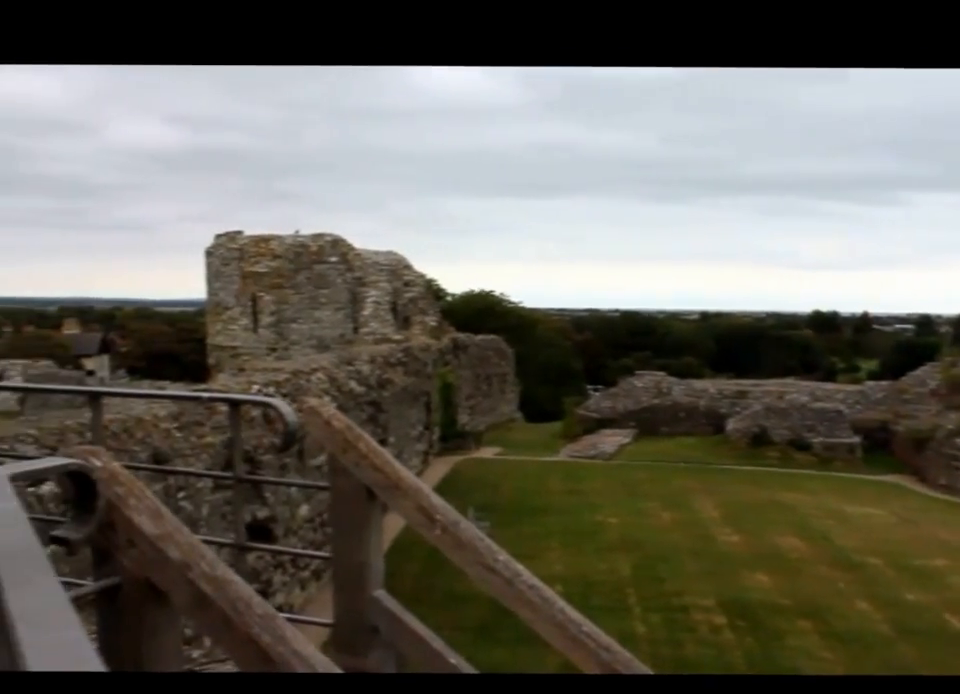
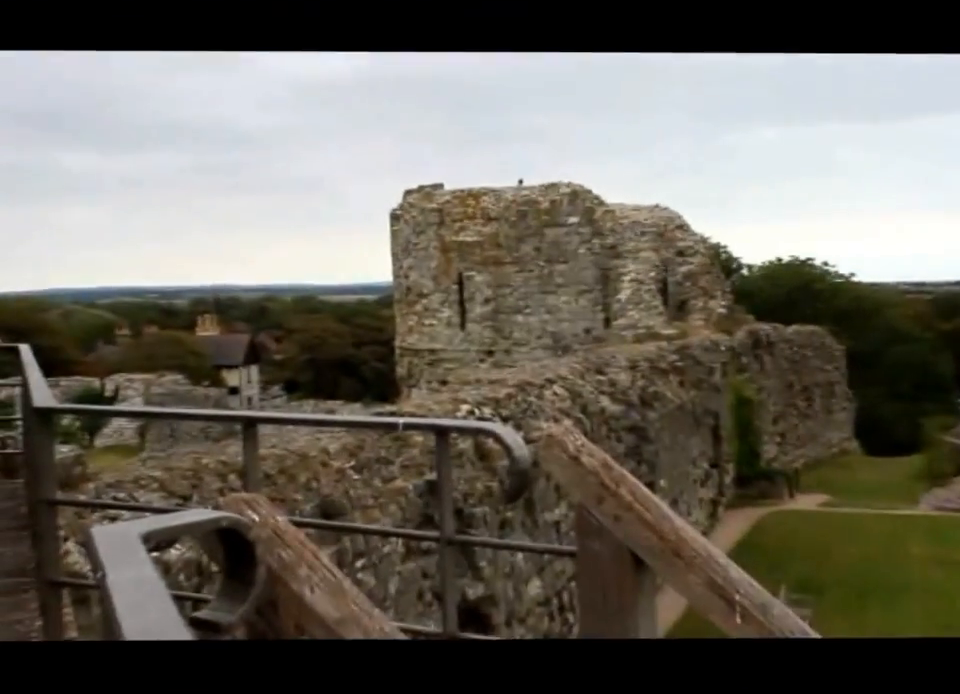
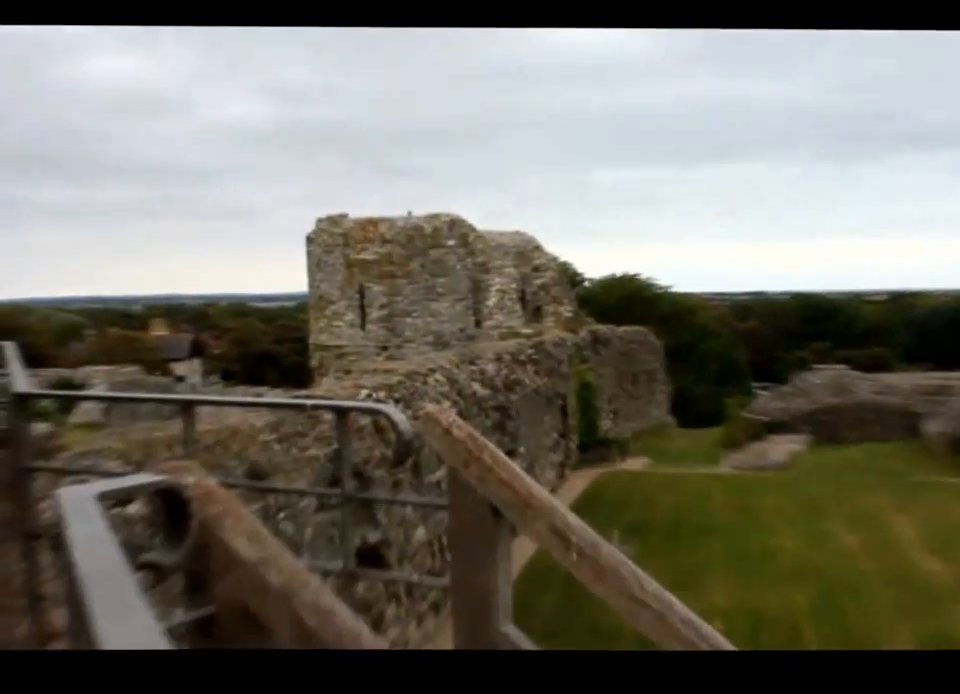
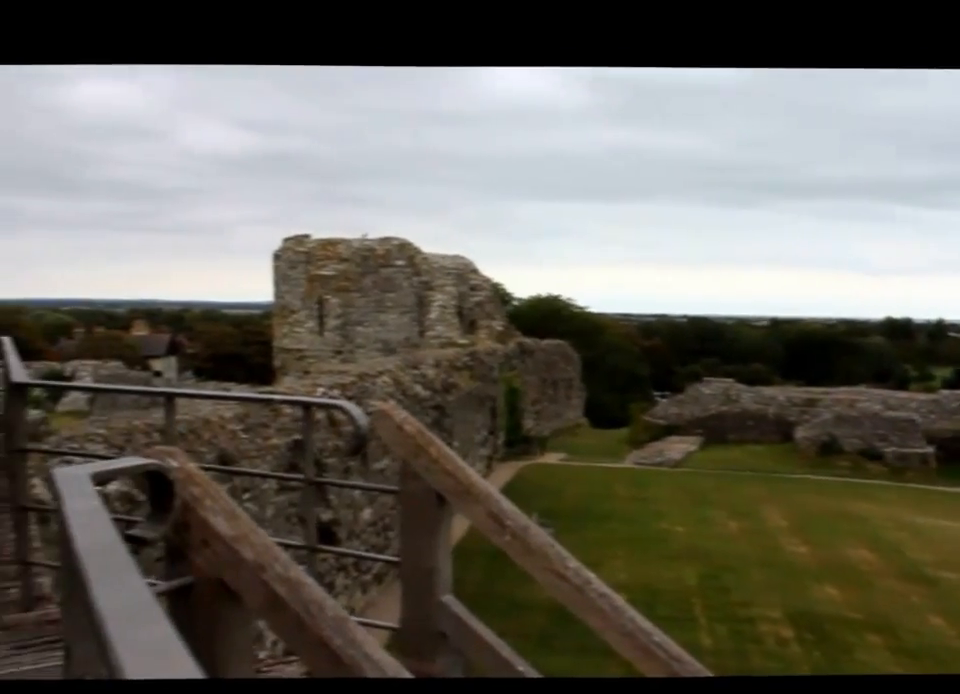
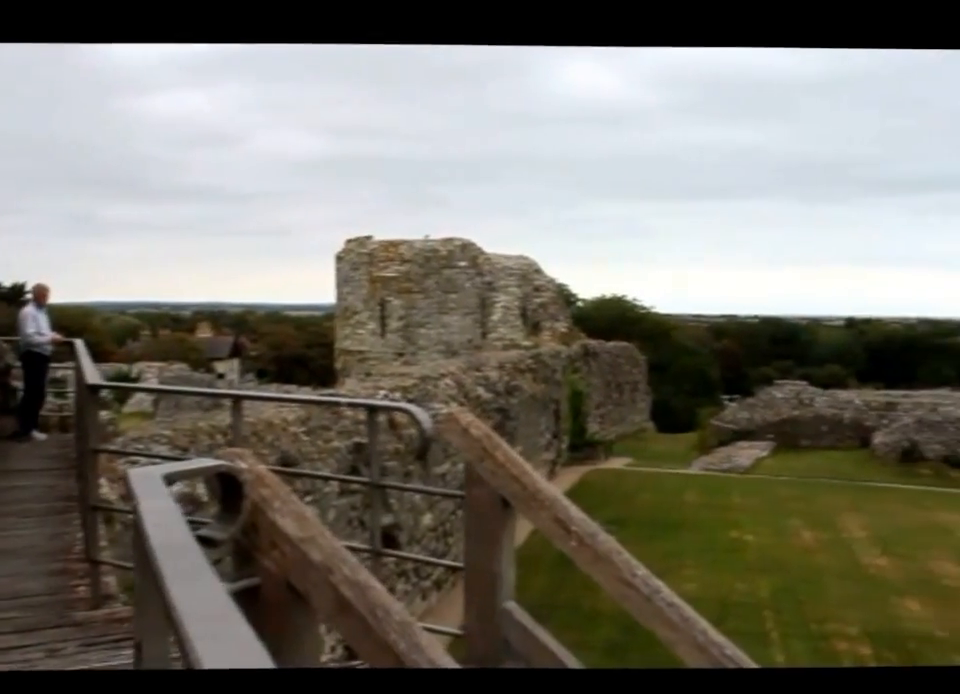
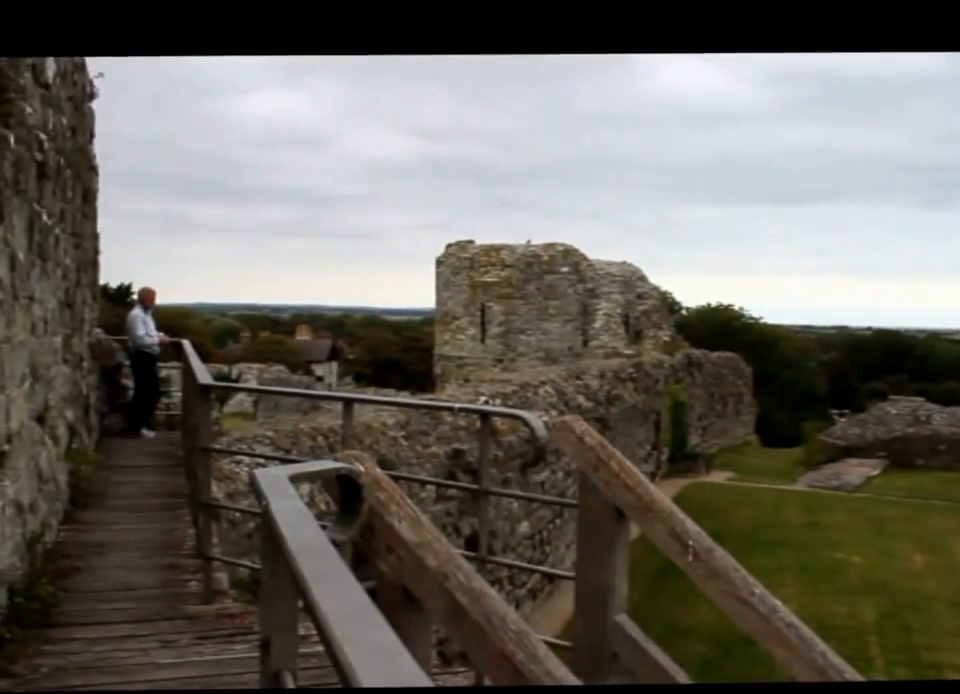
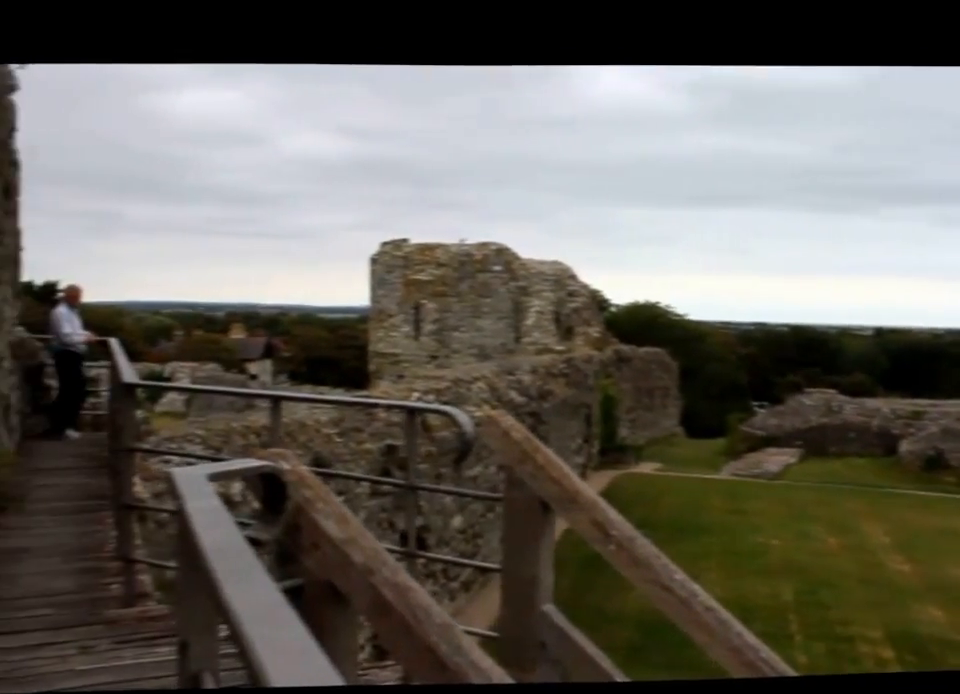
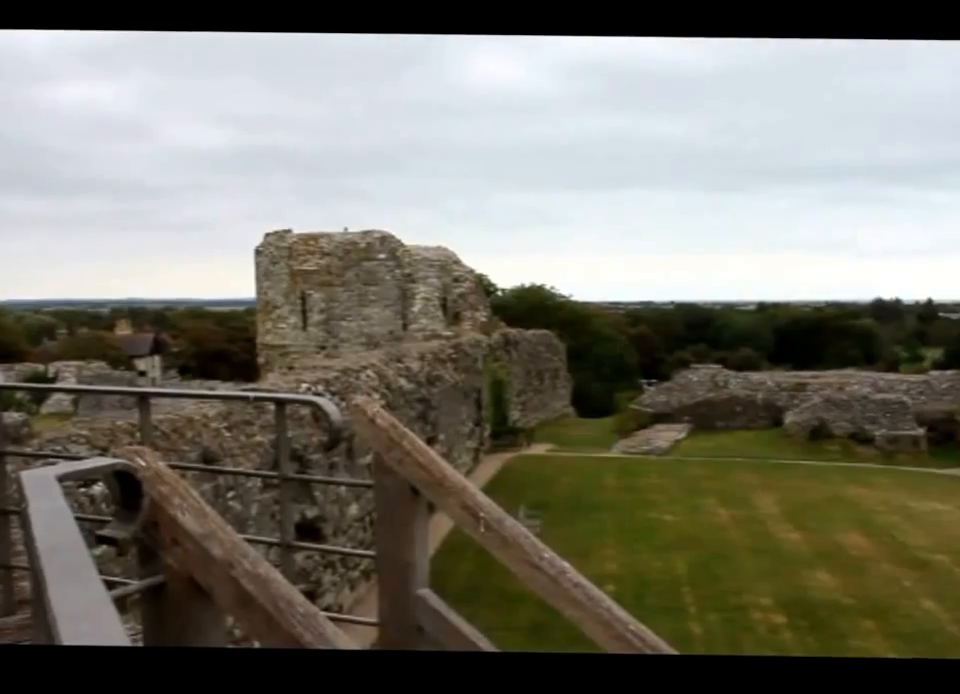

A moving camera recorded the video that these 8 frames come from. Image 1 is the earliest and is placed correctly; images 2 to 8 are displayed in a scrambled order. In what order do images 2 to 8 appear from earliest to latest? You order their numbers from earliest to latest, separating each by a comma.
4, 7, 6, 5, 8, 3, 2
